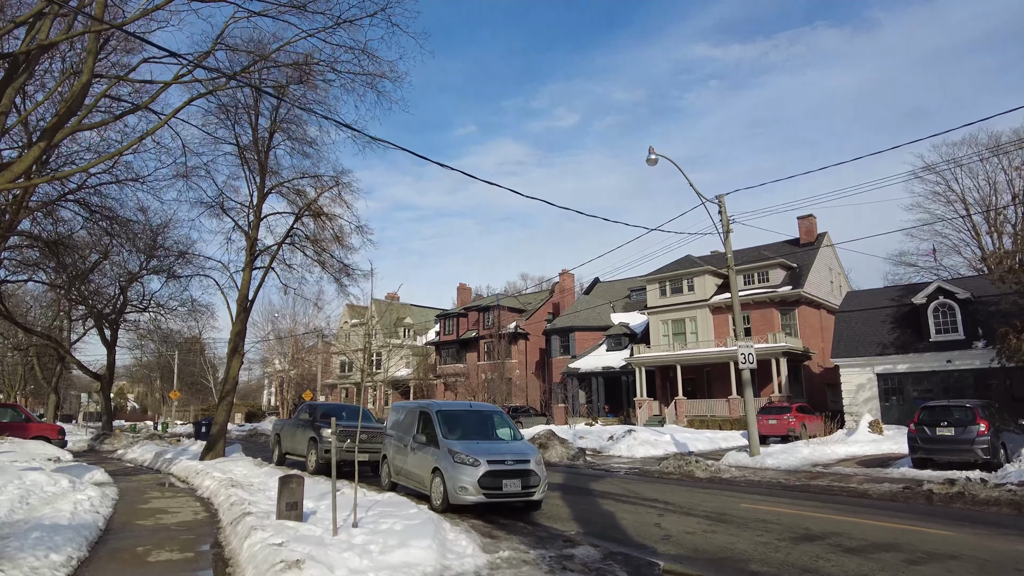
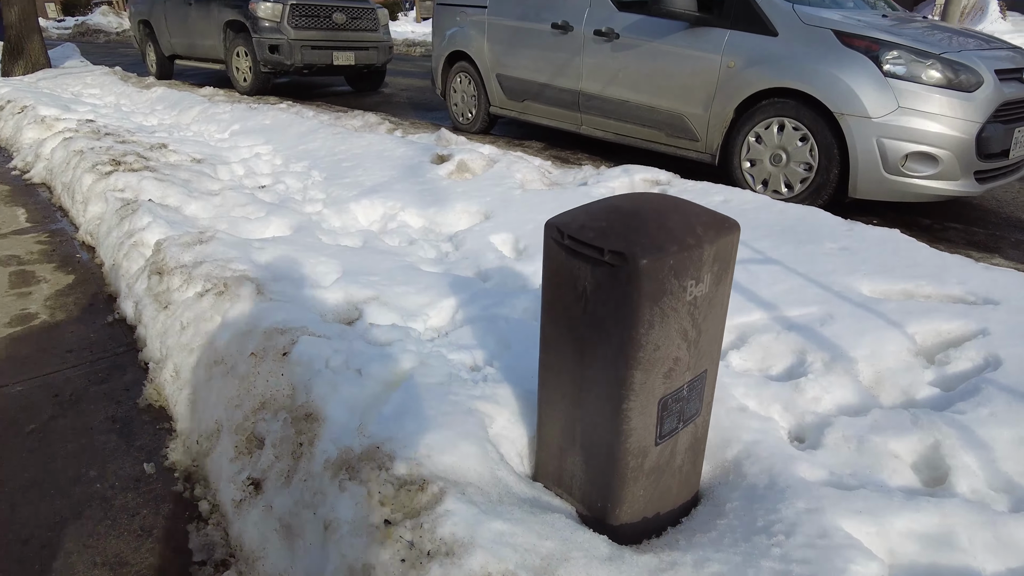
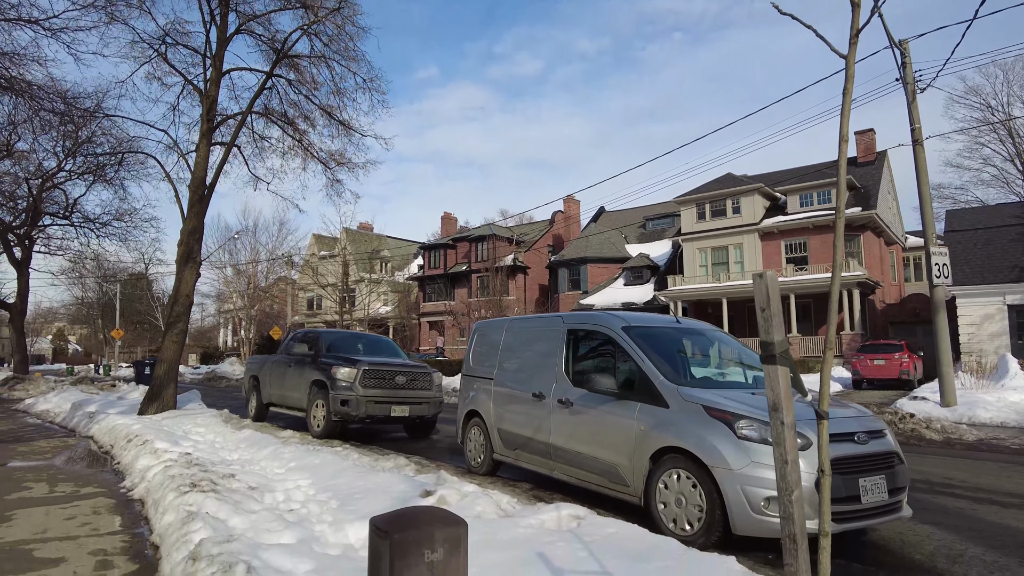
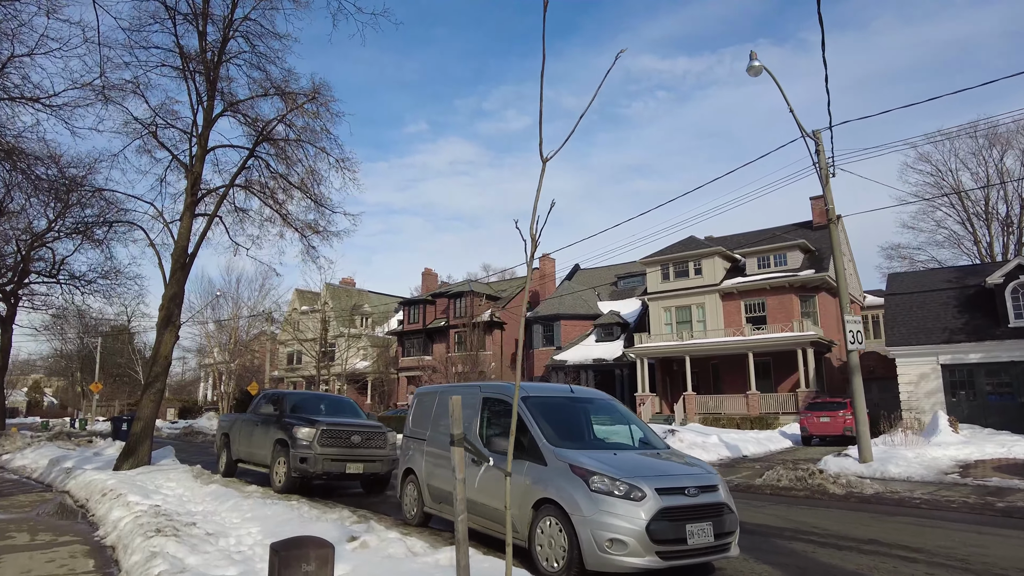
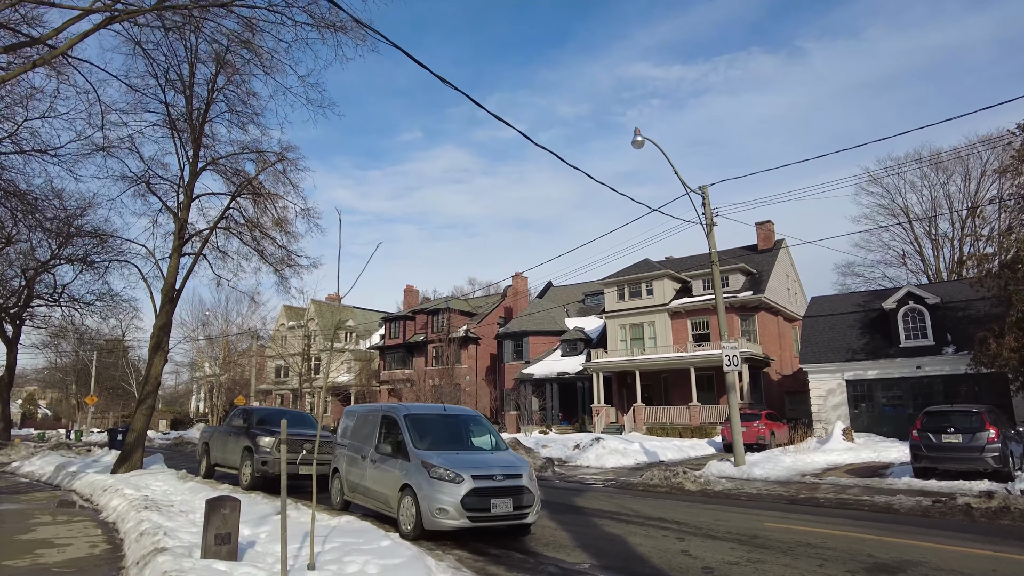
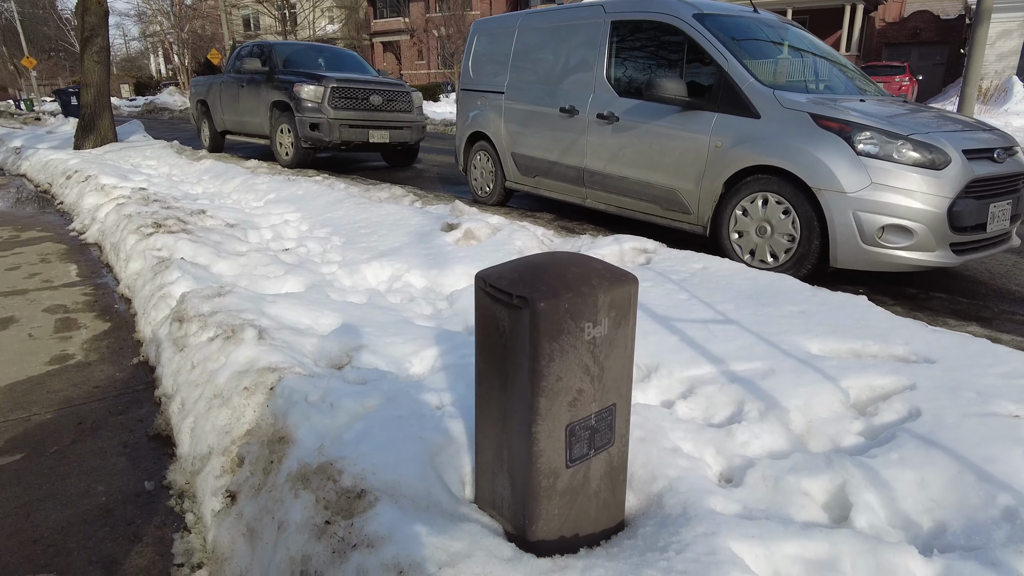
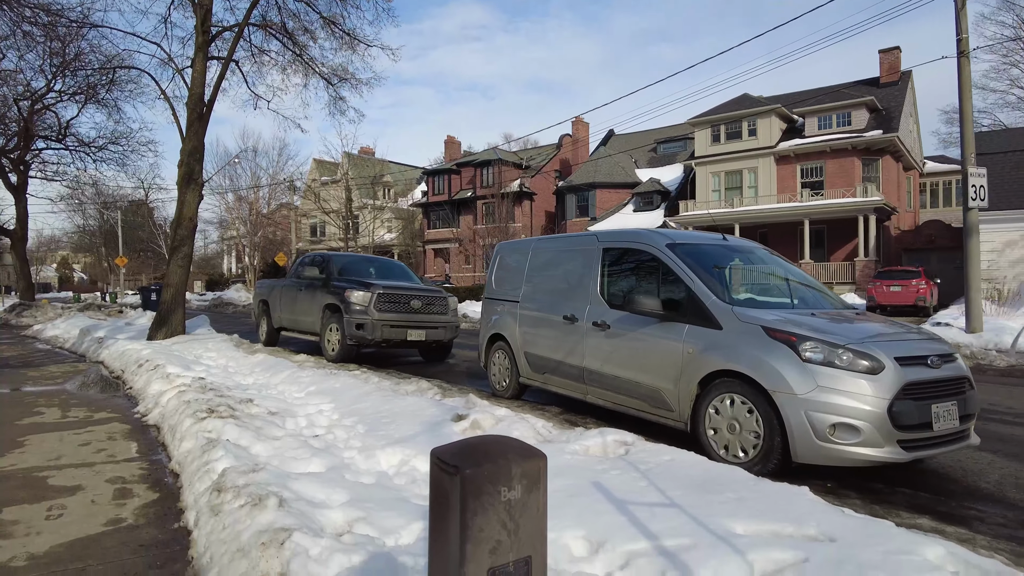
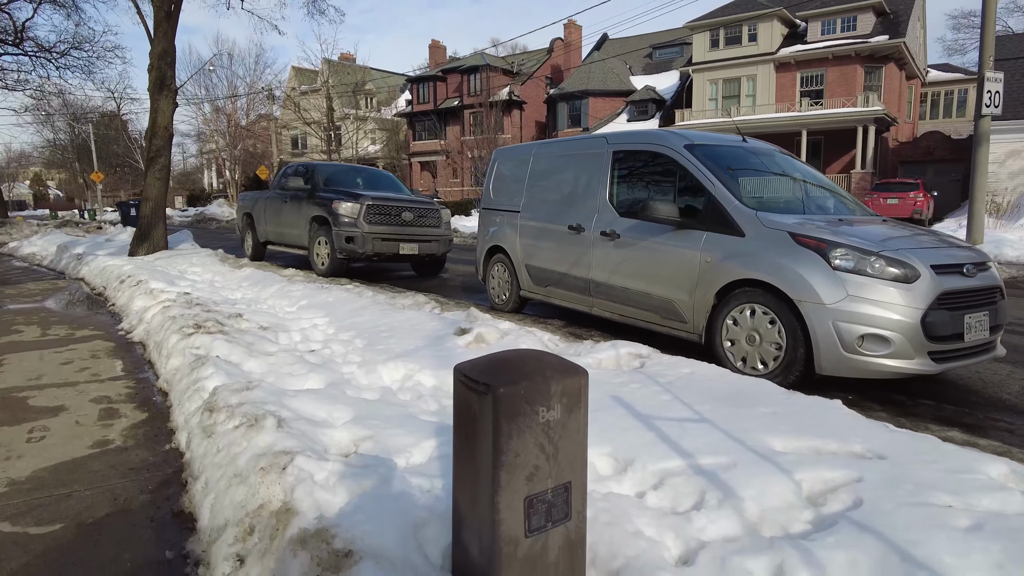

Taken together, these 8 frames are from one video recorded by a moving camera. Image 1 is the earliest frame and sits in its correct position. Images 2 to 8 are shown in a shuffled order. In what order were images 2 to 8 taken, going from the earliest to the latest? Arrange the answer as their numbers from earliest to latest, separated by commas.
5, 4, 3, 7, 8, 6, 2
